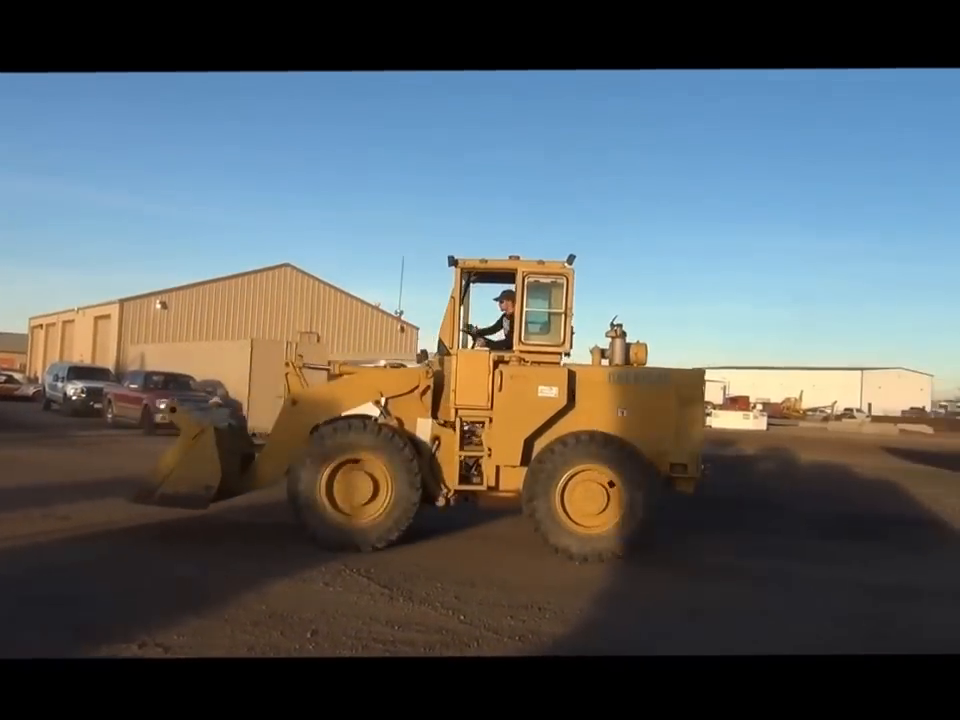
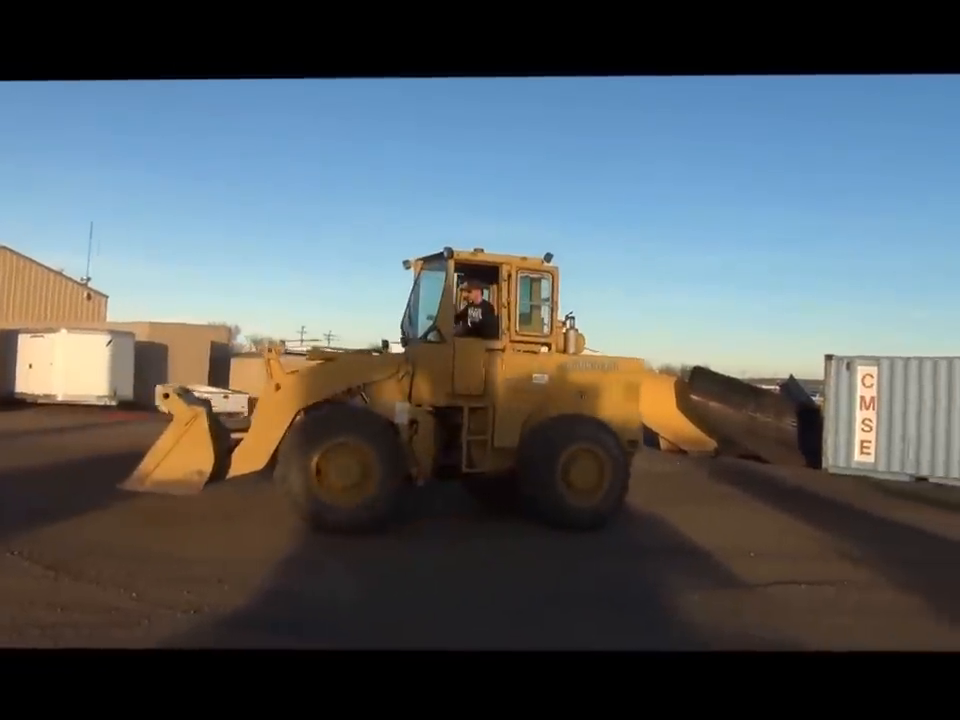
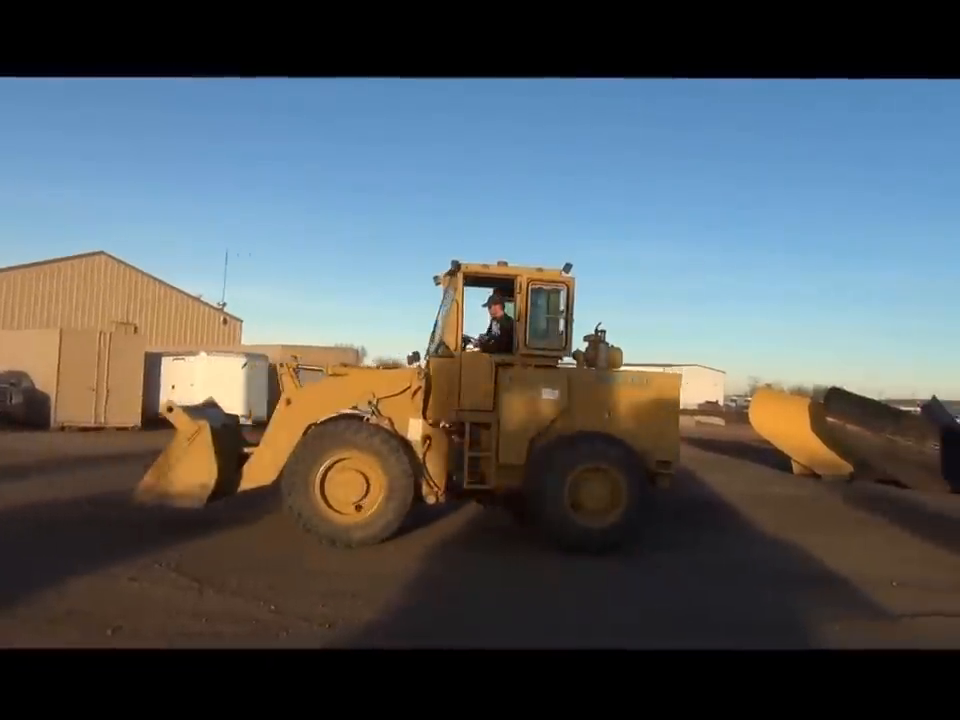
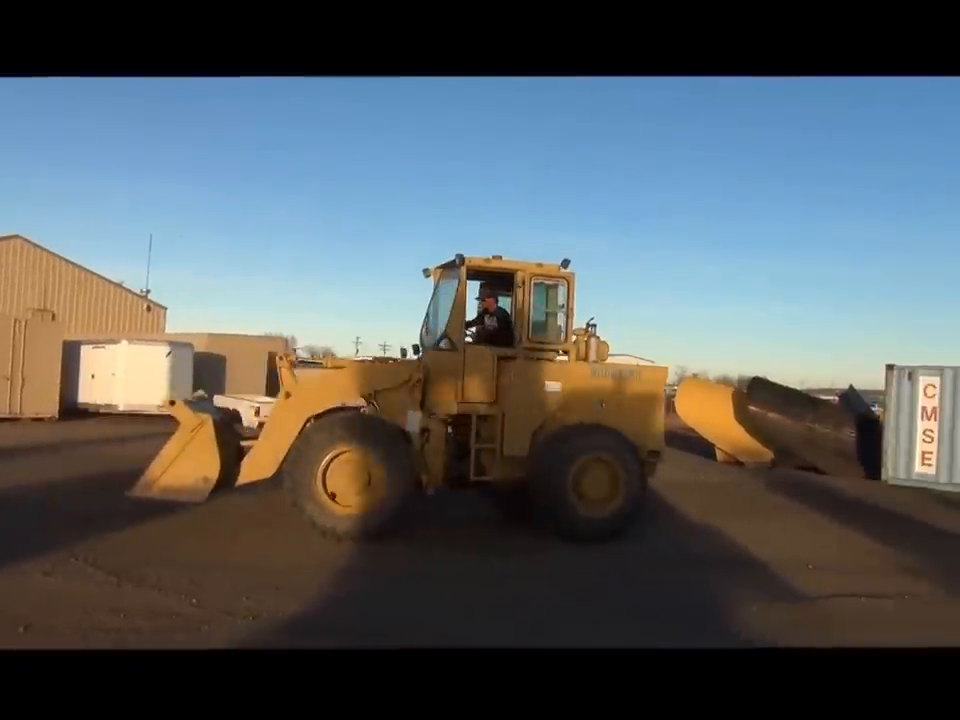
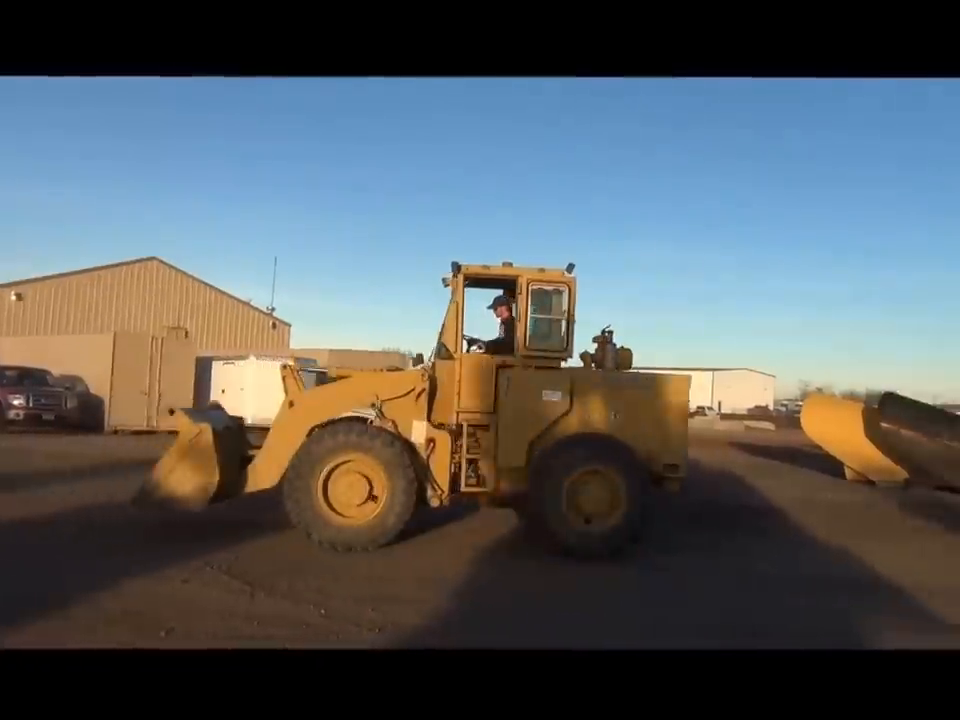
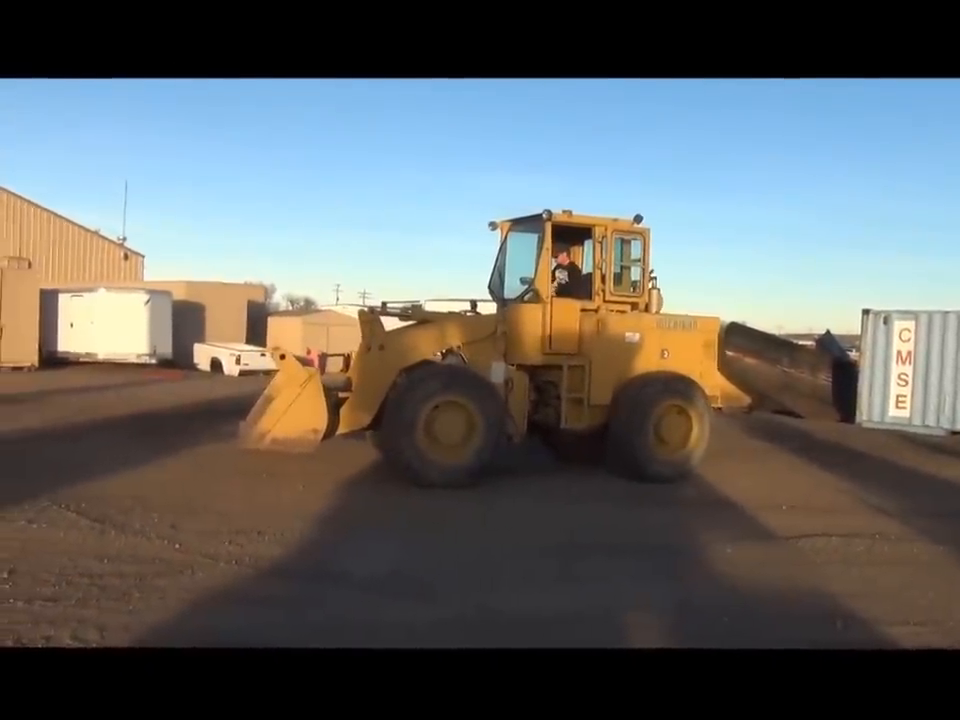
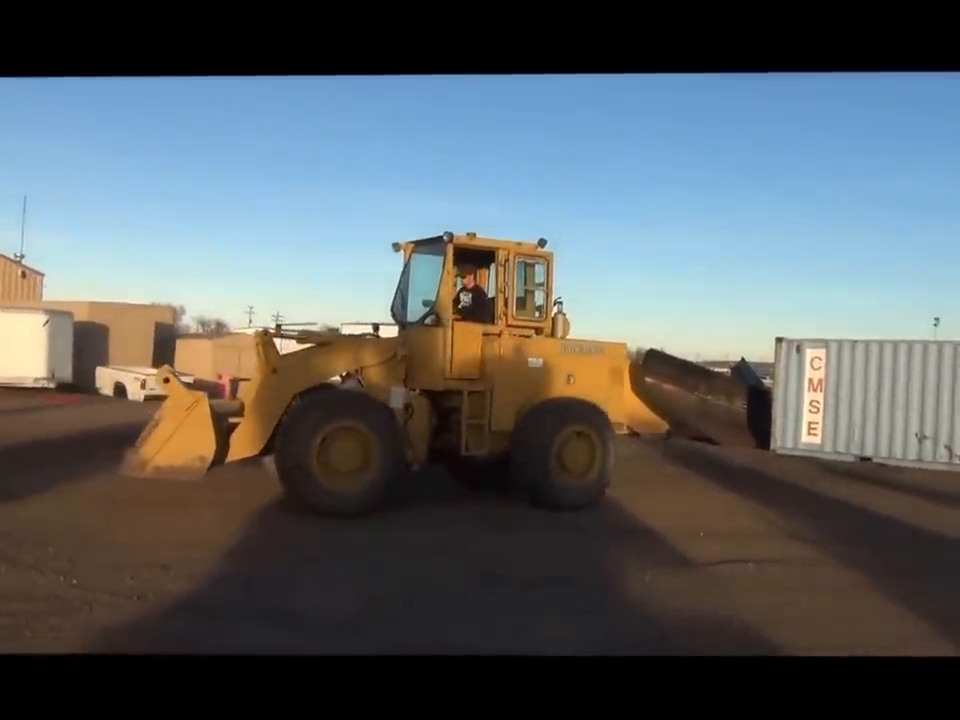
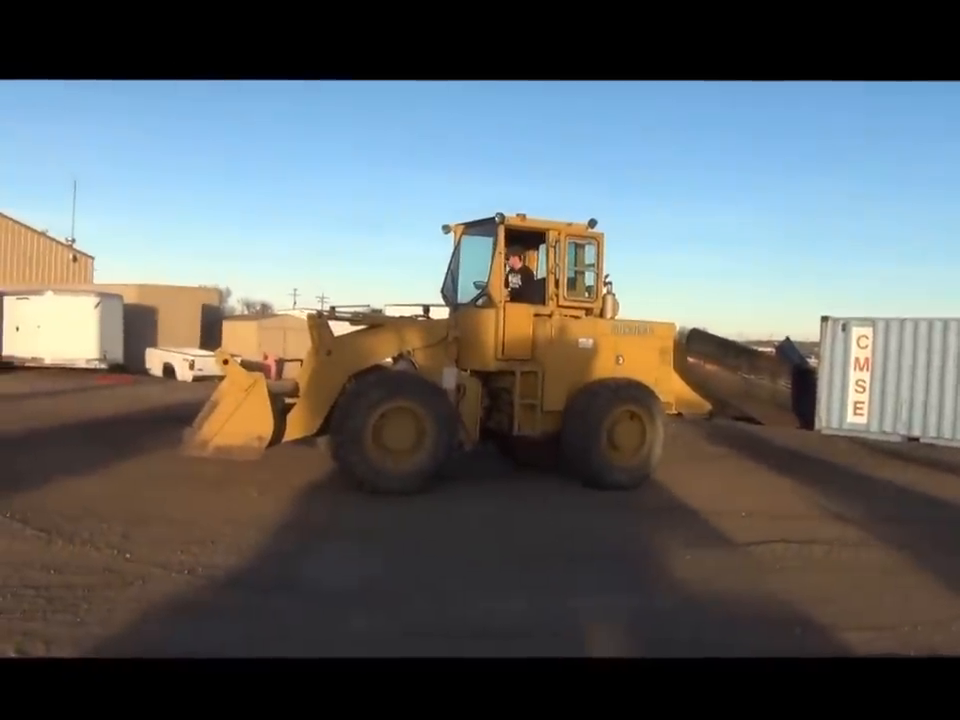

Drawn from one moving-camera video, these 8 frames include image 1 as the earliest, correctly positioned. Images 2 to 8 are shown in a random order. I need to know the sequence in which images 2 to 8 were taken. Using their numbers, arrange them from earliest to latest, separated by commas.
5, 3, 4, 2, 7, 8, 6
